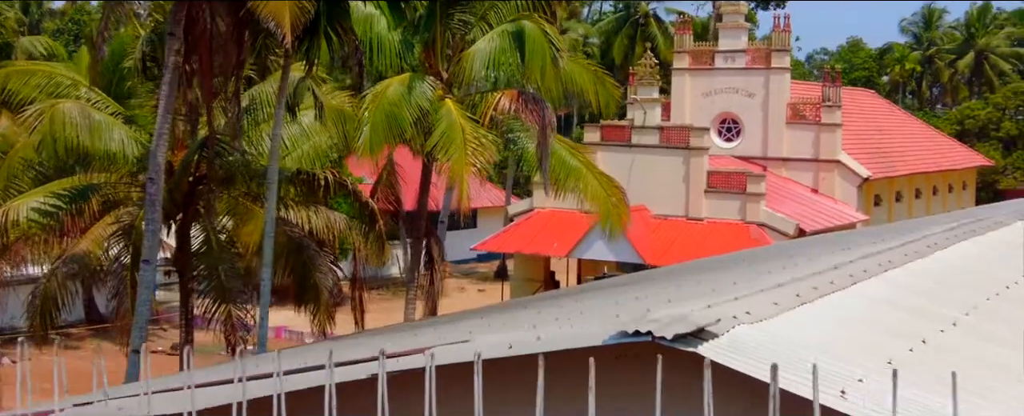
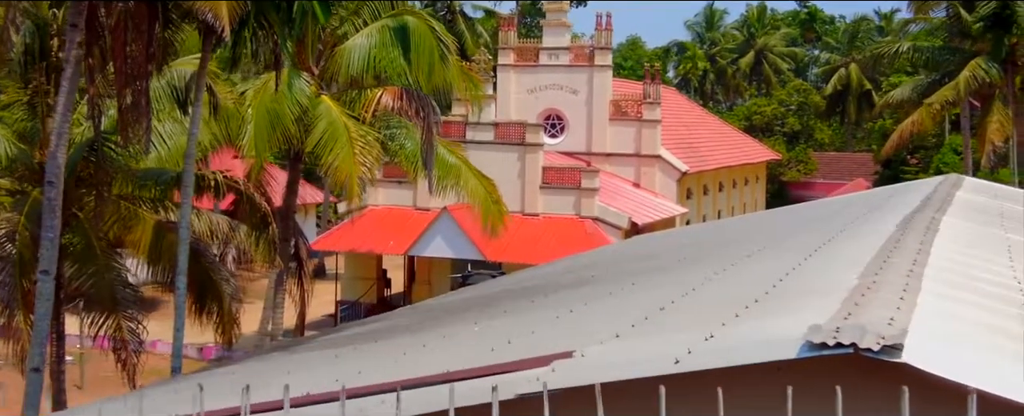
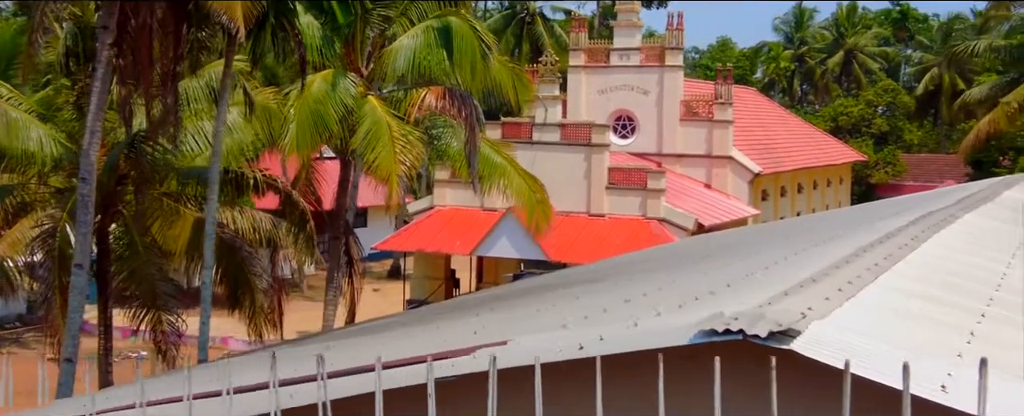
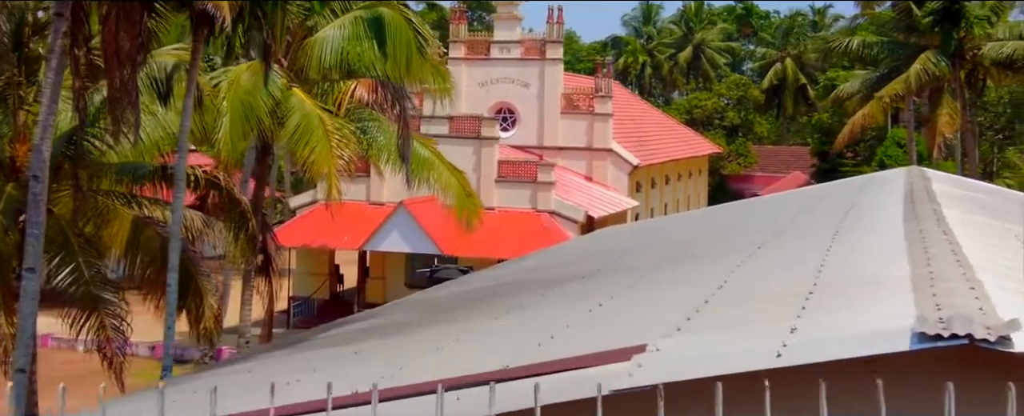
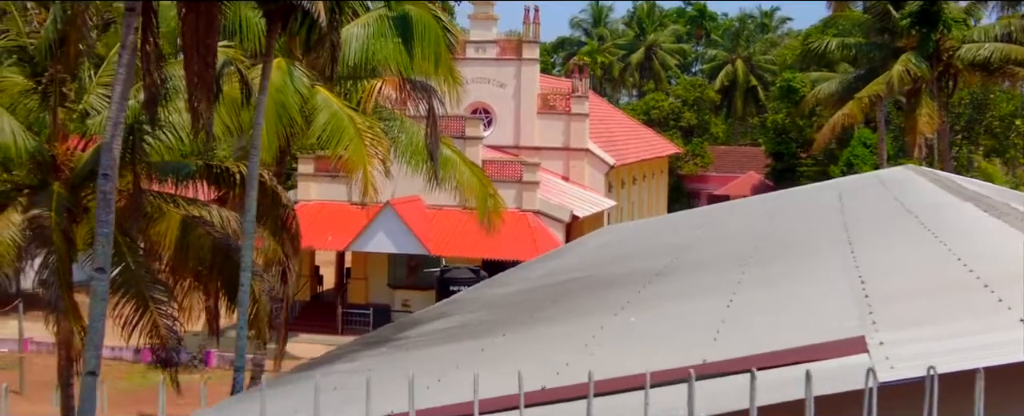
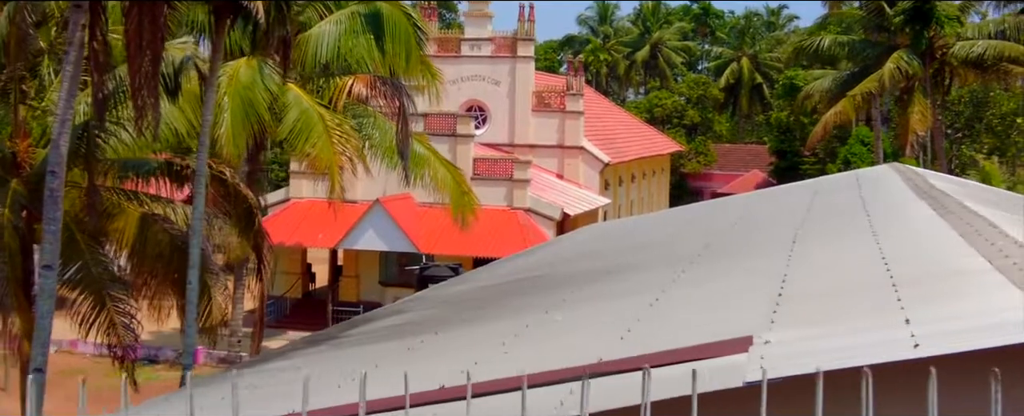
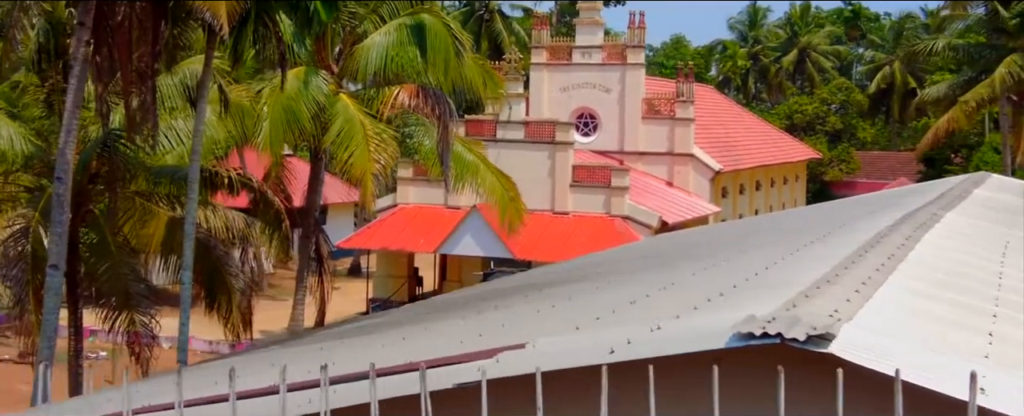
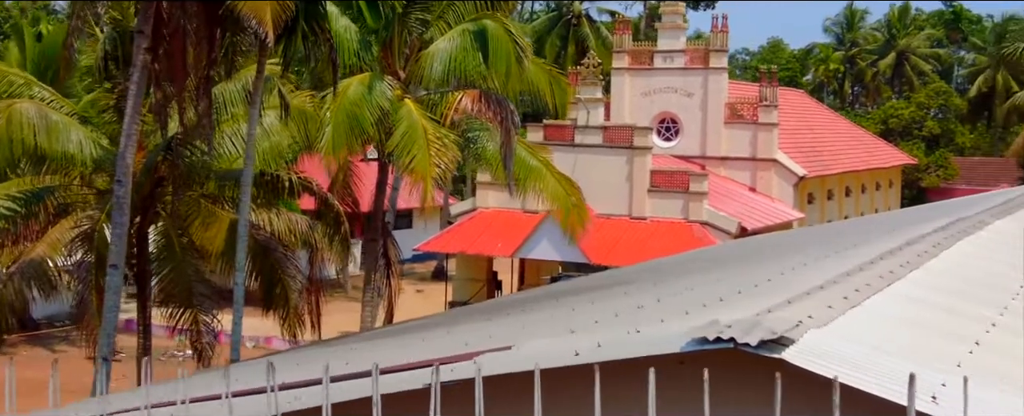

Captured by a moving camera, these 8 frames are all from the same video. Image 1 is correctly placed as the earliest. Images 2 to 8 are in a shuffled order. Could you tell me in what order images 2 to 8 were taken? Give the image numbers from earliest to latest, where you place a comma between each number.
8, 3, 7, 2, 4, 6, 5
